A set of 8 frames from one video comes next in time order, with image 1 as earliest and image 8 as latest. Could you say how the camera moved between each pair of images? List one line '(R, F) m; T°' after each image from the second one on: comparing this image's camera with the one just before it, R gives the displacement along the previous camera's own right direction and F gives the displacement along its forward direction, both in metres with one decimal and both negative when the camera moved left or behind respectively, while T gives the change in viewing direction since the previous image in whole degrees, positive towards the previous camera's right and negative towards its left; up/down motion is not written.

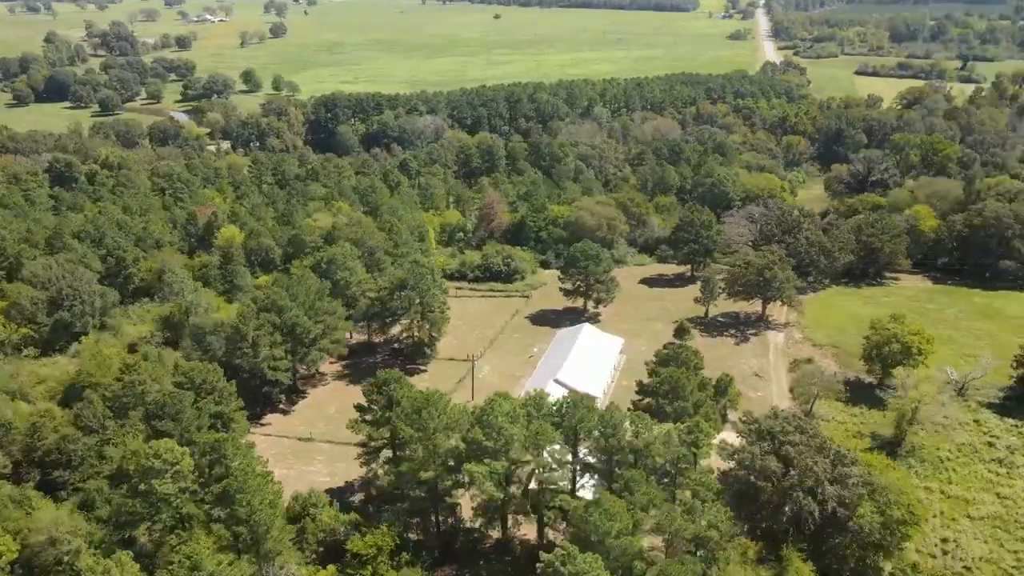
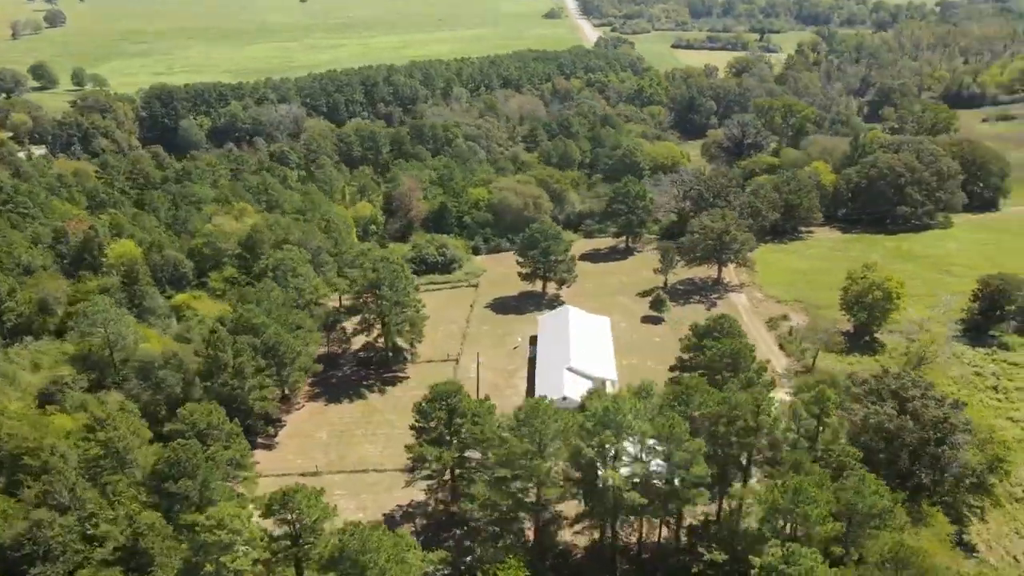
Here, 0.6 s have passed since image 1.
(-14.8, +6.8) m; +13°
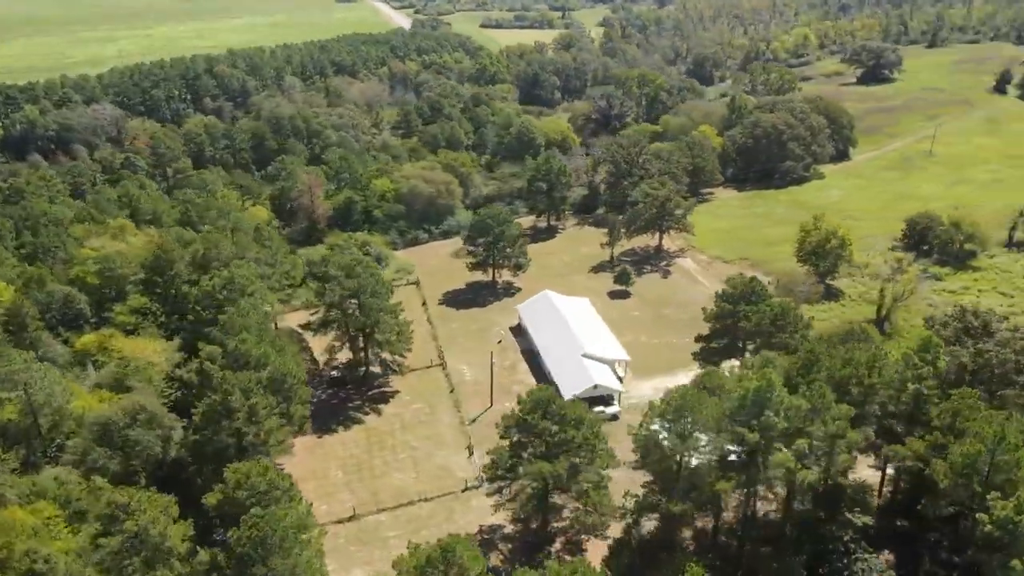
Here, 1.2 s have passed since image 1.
(-15.3, +6.7) m; +15°
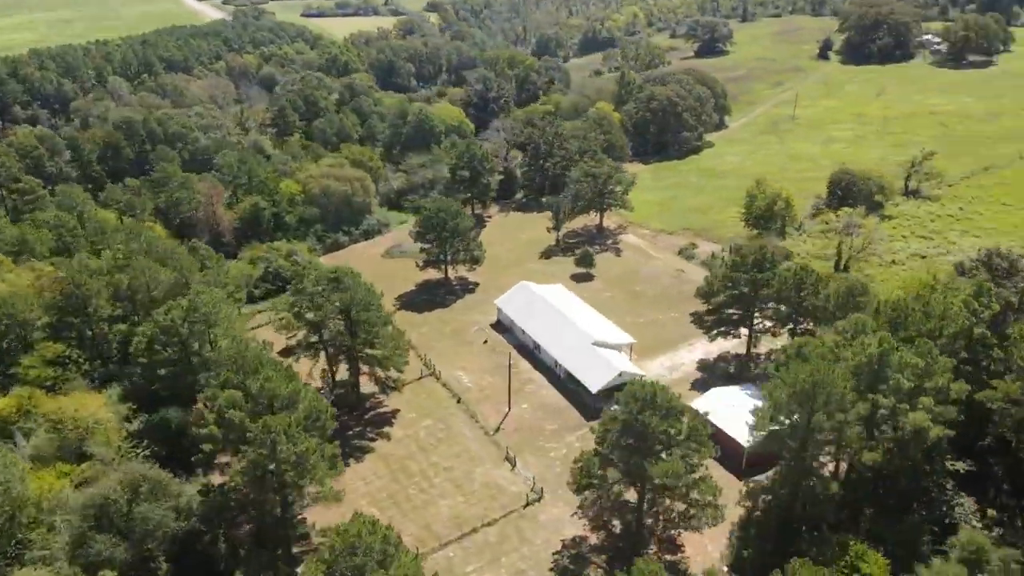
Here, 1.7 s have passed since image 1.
(-12.9, +5.5) m; +13°
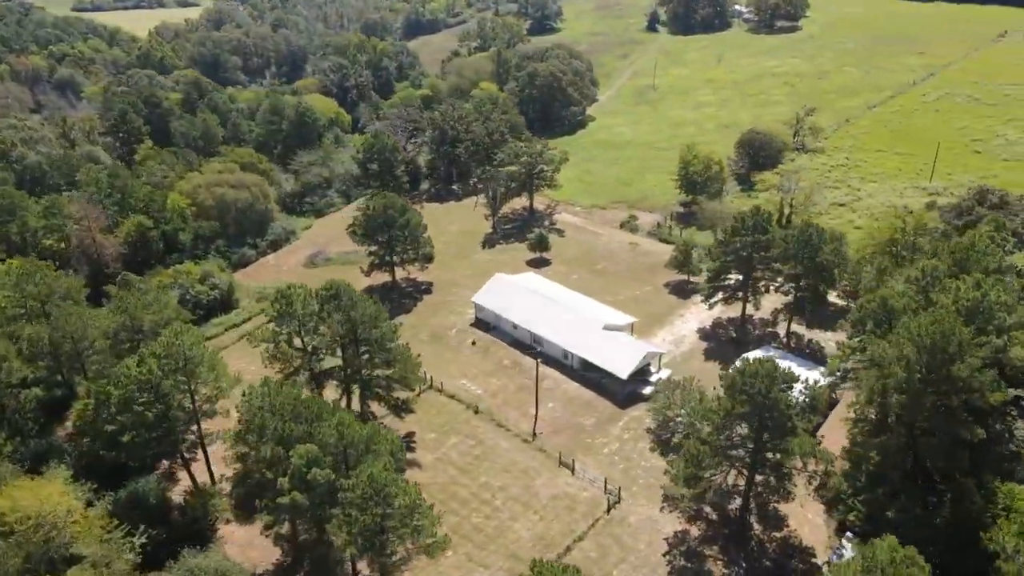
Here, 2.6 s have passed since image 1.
(-13.2, +6.0) m; +14°
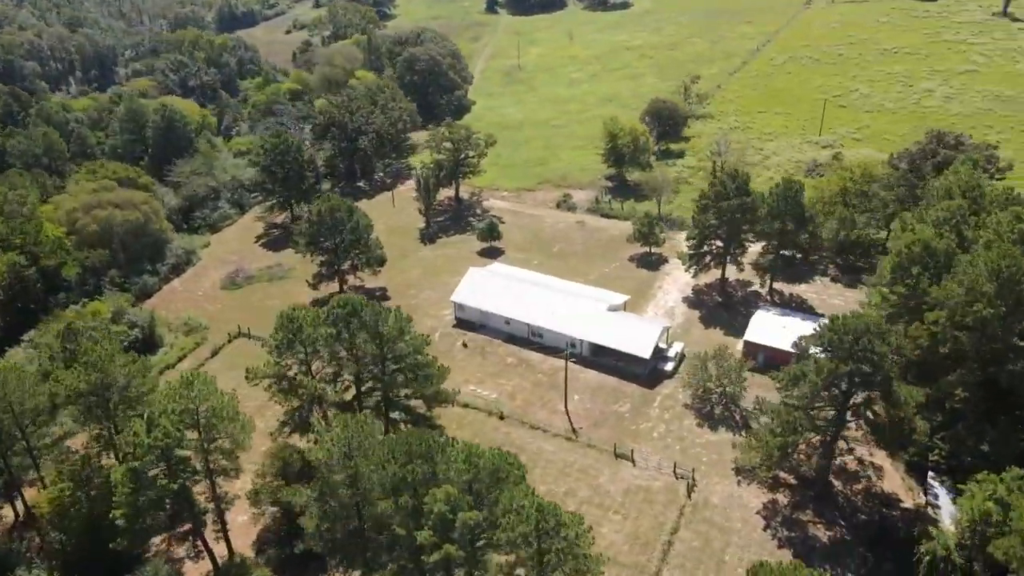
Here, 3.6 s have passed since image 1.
(-11.8, +5.2) m; +13°
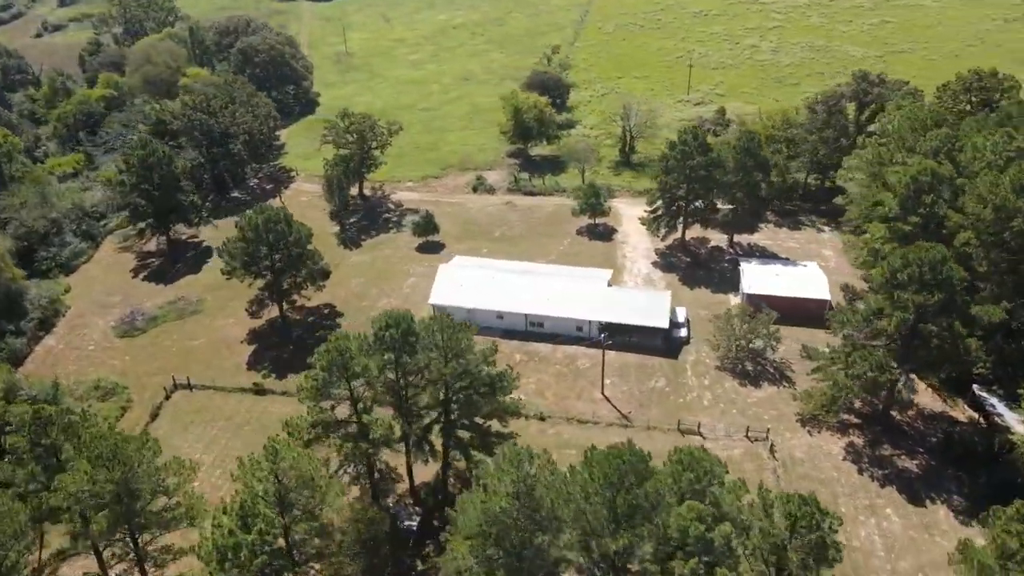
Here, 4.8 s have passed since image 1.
(-13.0, +6.2) m; +16°
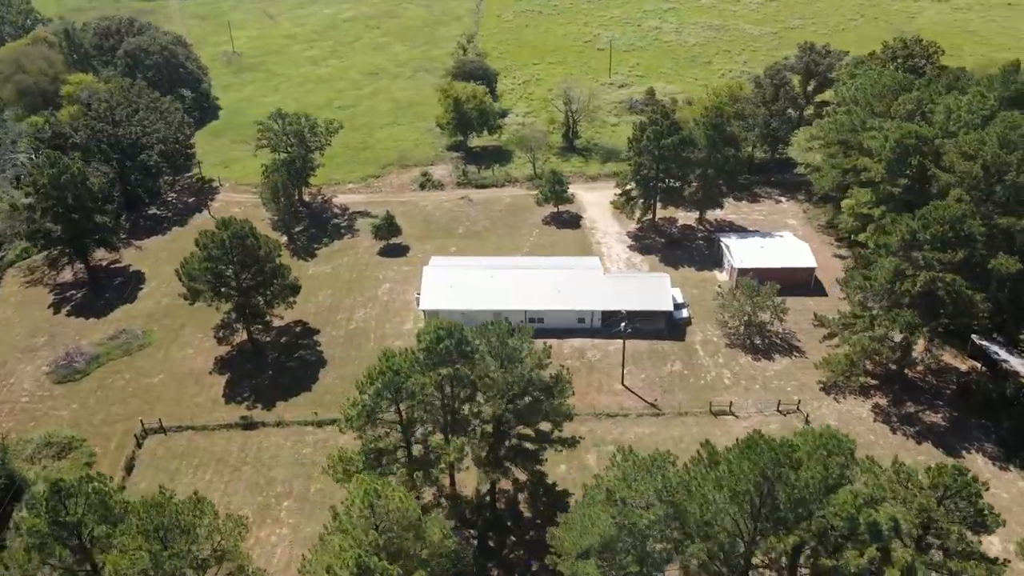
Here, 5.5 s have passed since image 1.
(-7.4, +3.0) m; +9°
